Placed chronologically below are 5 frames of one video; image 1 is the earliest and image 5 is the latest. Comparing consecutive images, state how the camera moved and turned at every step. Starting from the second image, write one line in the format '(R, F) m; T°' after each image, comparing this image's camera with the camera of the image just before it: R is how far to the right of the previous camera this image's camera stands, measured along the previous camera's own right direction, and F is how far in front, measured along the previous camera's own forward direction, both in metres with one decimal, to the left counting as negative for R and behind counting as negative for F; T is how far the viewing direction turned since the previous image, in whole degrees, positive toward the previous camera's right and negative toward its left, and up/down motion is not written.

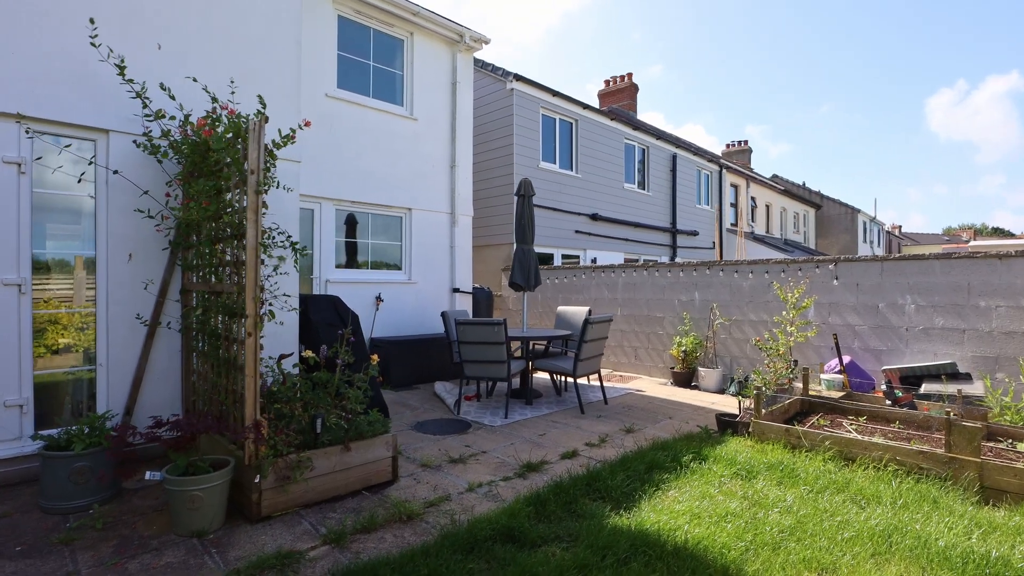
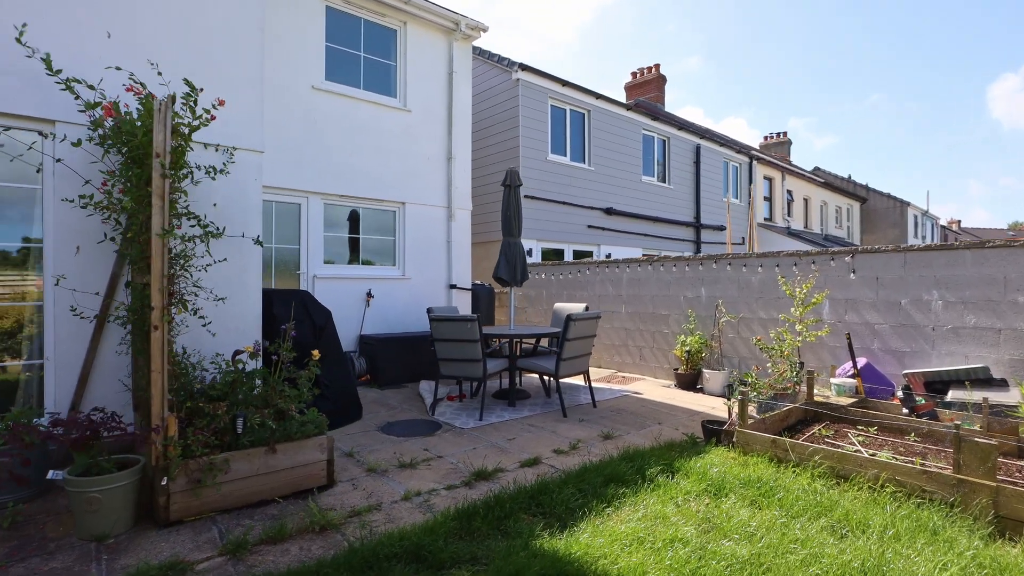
(+0.6, +0.3) m; -5°
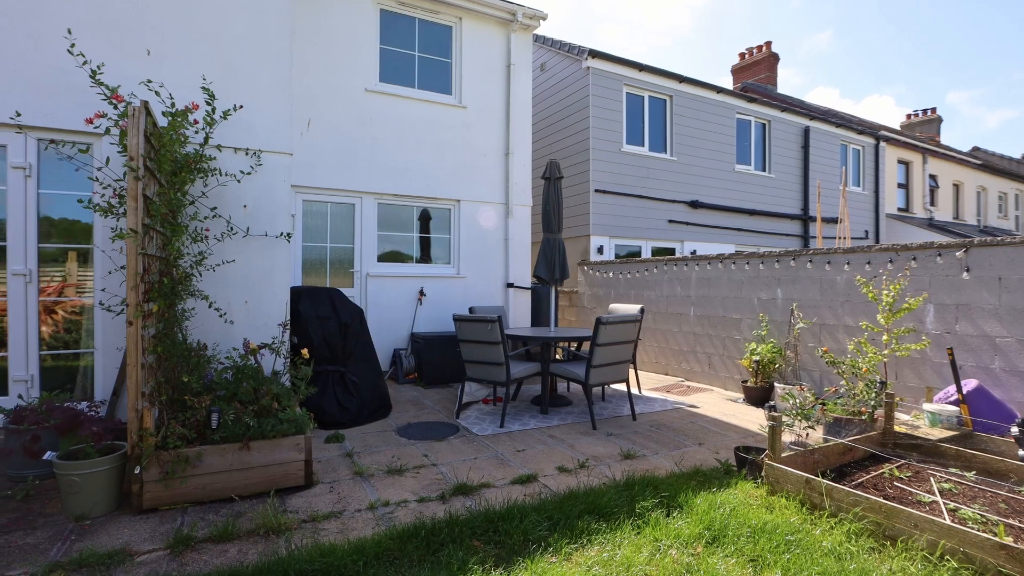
(+0.8, +0.4) m; -13°
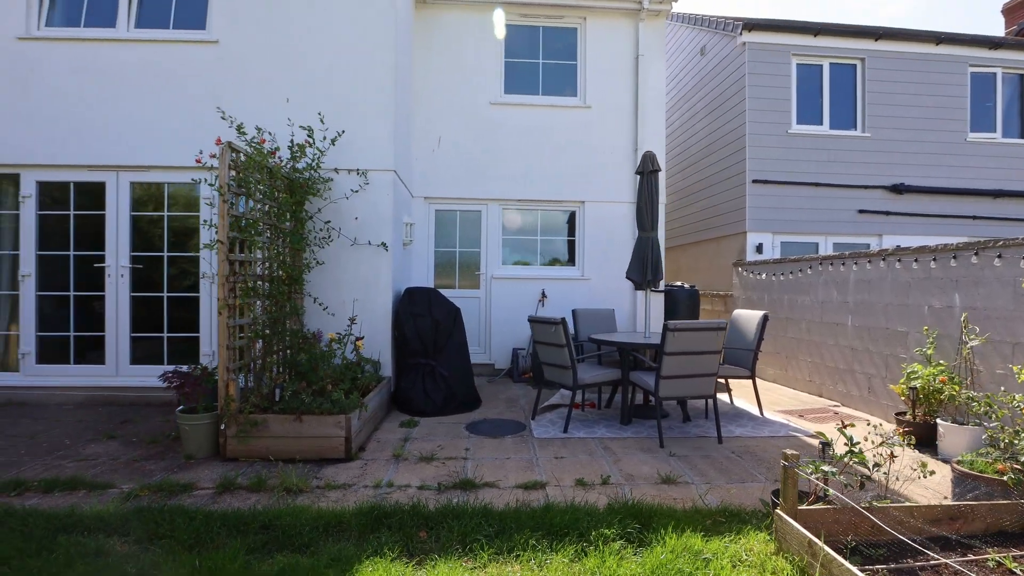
(+1.3, +0.3) m; -24°
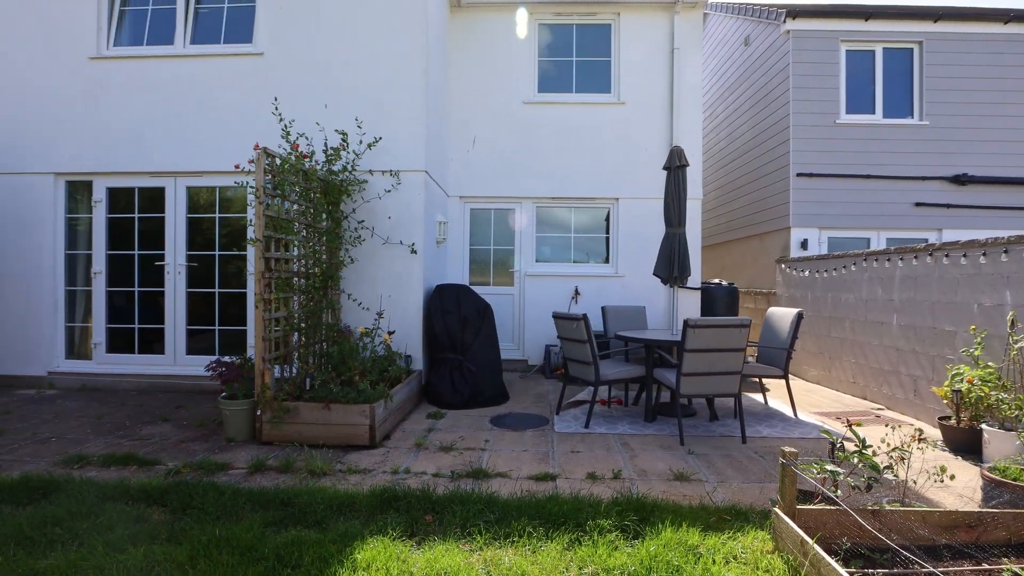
(+0.3, -0.1) m; -6°
